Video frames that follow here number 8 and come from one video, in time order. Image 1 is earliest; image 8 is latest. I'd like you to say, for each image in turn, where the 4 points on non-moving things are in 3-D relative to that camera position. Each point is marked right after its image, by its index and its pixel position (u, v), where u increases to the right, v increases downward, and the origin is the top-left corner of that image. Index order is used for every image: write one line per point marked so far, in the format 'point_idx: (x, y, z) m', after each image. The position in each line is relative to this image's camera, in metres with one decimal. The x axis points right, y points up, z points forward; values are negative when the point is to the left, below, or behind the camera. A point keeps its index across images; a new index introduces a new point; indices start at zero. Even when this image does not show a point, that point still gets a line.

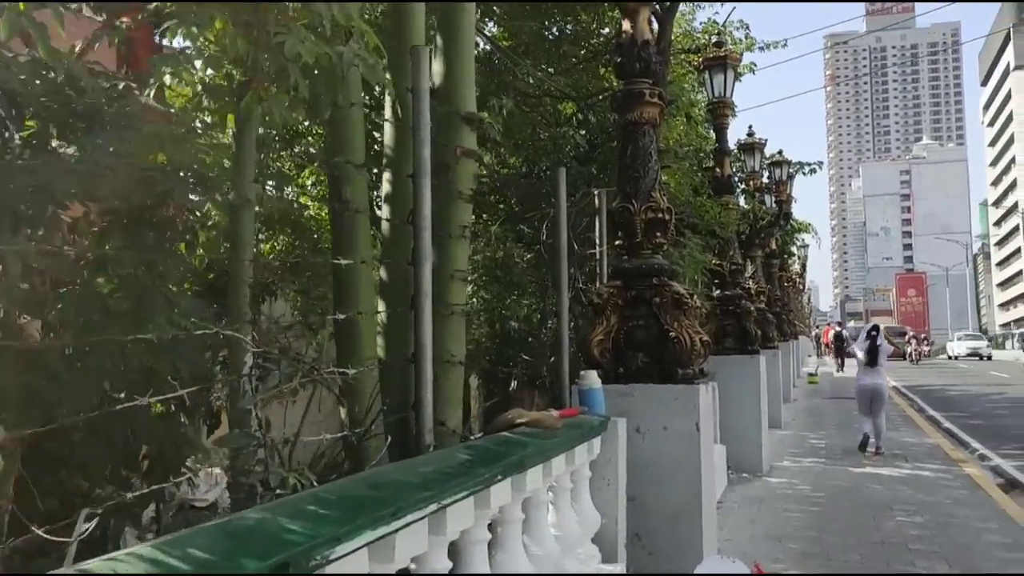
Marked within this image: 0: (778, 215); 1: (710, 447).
0: (+4.4, +1.2, +14.2) m
1: (+1.1, -0.9, +5.0) m
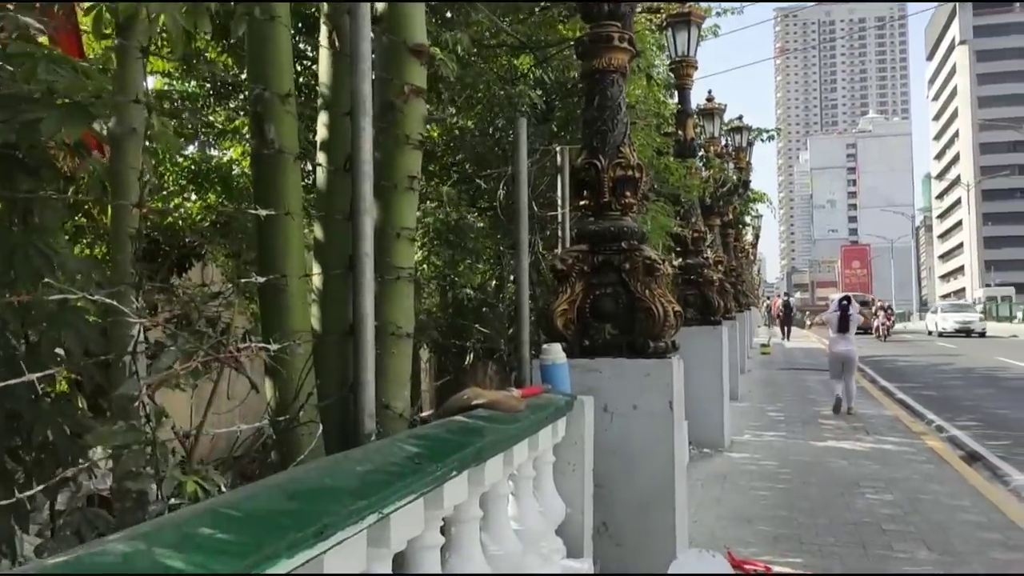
0: (+3.6, +1.7, +13.9) m
1: (+0.9, -0.7, +4.6) m
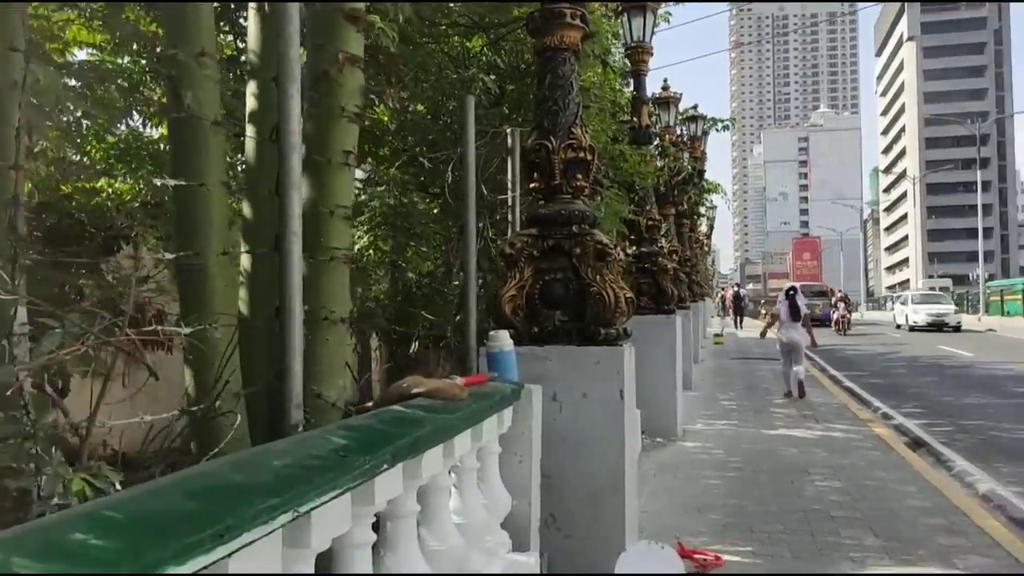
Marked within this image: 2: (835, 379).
0: (+2.9, +1.9, +13.9) m
1: (+0.6, -0.7, +4.4) m
2: (+5.9, -1.6, +15.7) m
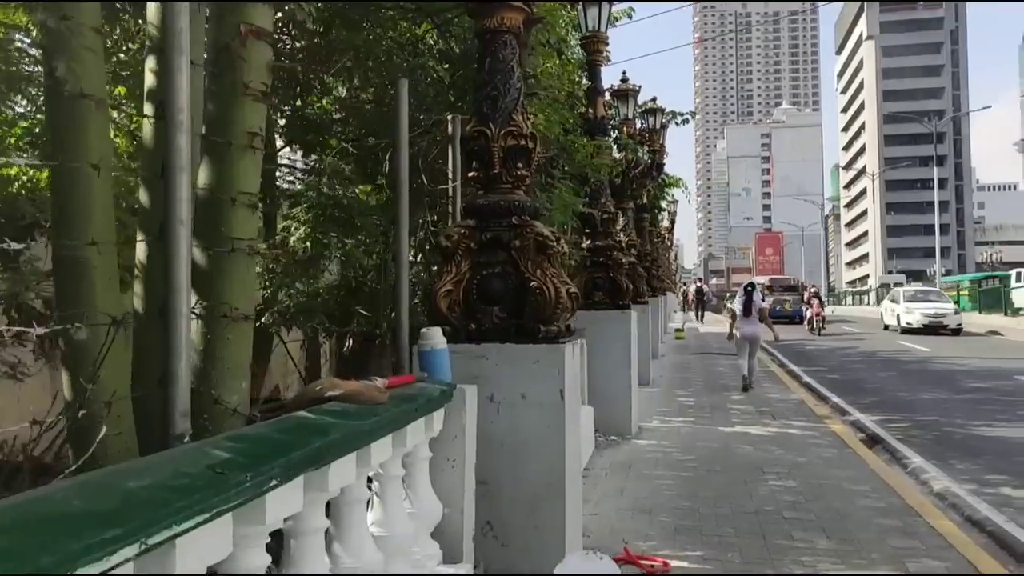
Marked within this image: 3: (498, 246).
0: (+2.2, +2.0, +13.7) m
1: (+0.3, -0.6, +4.2) m
2: (+5.1, -1.6, +15.7) m
3: (-0.1, +0.2, +4.3) m
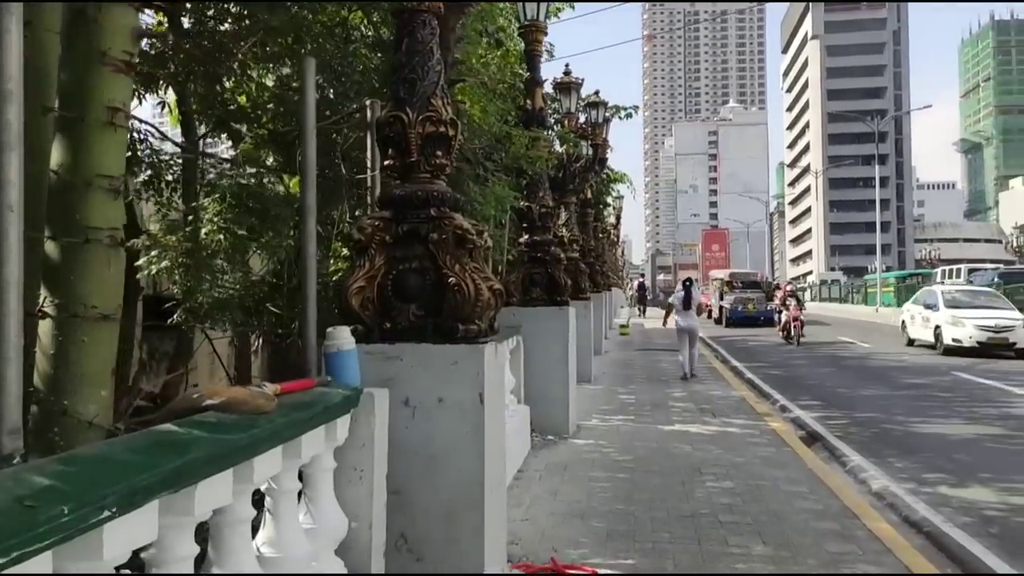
0: (+1.3, +2.0, +13.6) m
1: (-0.1, -0.6, +4.0) m
2: (+4.1, -1.5, +15.7) m
3: (-0.4, +0.2, +4.0) m
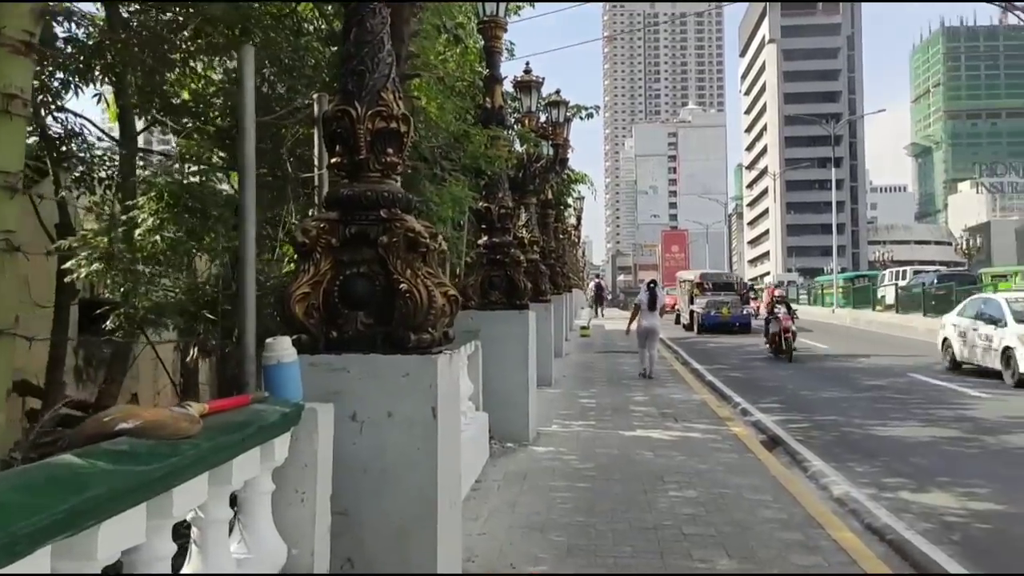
0: (+0.6, +2.0, +13.4) m
1: (-0.3, -0.7, +3.7) m
2: (+3.3, -1.5, +15.6) m
3: (-0.6, +0.2, +3.7) m
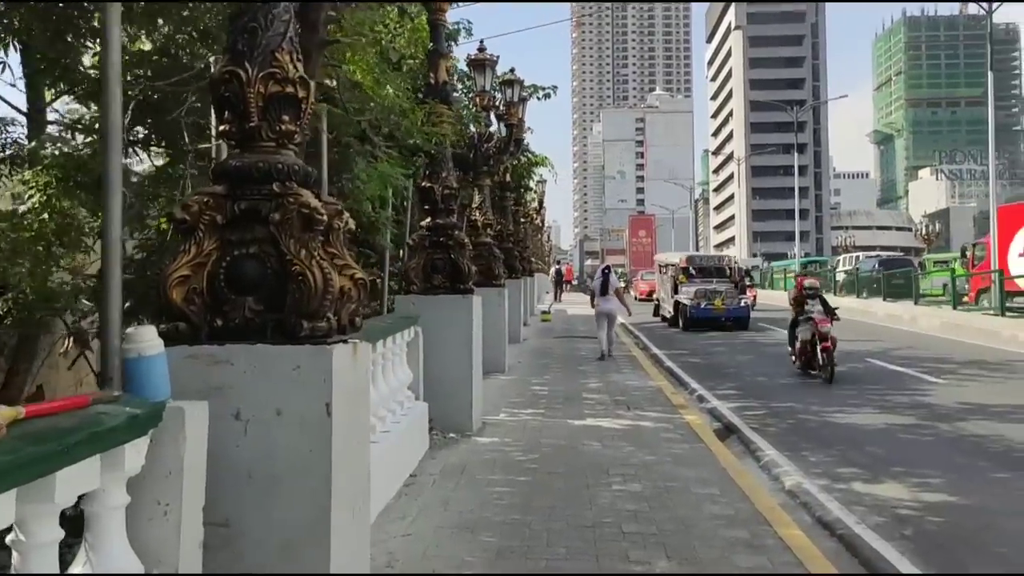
0: (-0.1, +2.2, +13.0) m
1: (-0.6, -0.6, +3.4) m
2: (+2.5, -1.2, +15.4) m
3: (-1.0, +0.3, +3.3) m
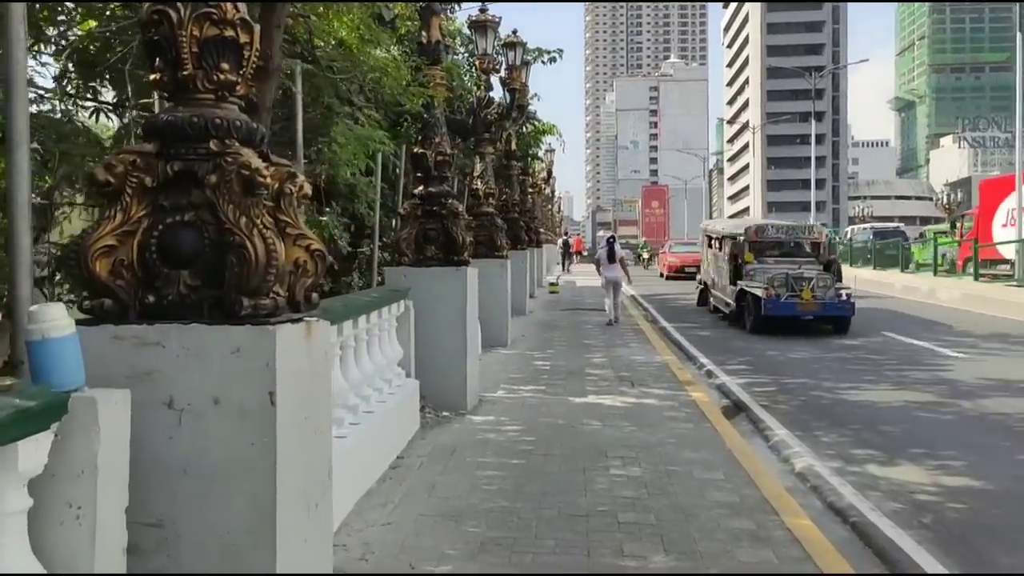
0: (0.0, +2.6, +12.5) m
1: (-0.7, -0.5, +3.0) m
2: (+2.6, -0.8, +15.0) m
3: (-1.1, +0.4, +2.9) m
